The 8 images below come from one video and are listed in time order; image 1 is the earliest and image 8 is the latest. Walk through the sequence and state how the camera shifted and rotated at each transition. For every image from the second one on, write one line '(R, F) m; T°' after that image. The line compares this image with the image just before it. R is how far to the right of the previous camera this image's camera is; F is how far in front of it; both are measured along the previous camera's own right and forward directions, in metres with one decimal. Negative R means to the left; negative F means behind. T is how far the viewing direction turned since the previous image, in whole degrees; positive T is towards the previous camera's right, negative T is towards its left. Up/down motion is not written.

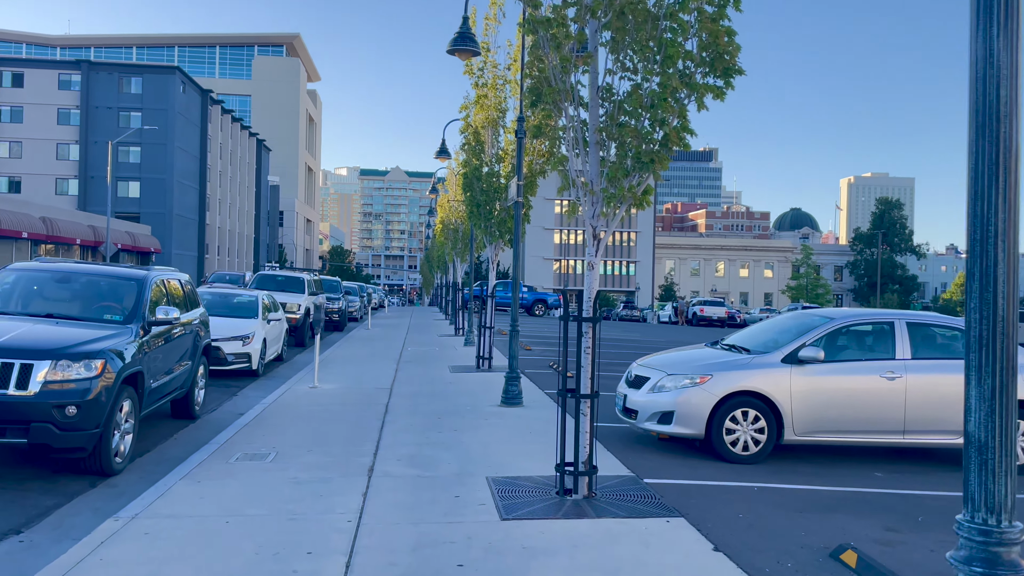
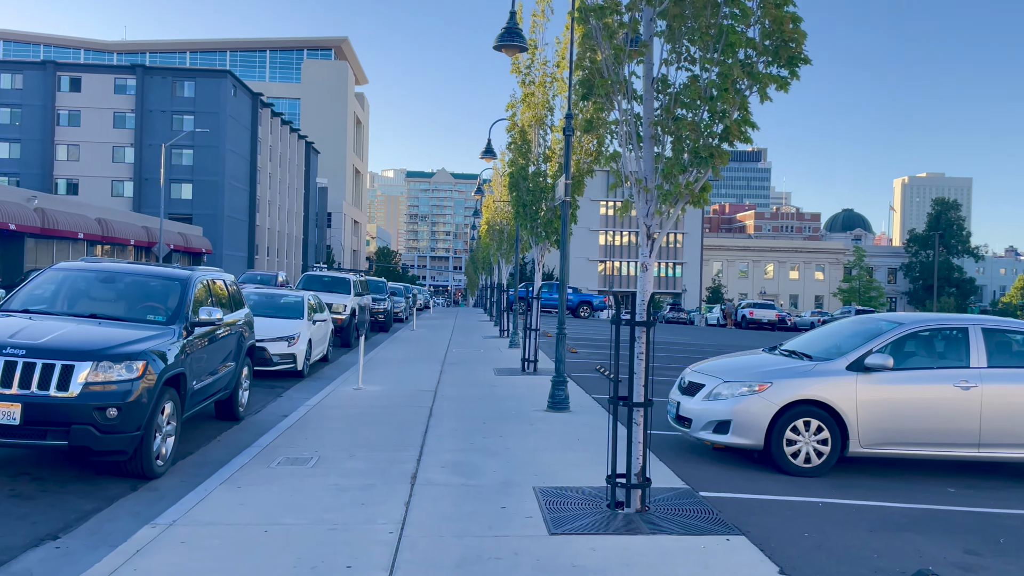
(0.0, +0.3) m; -3°
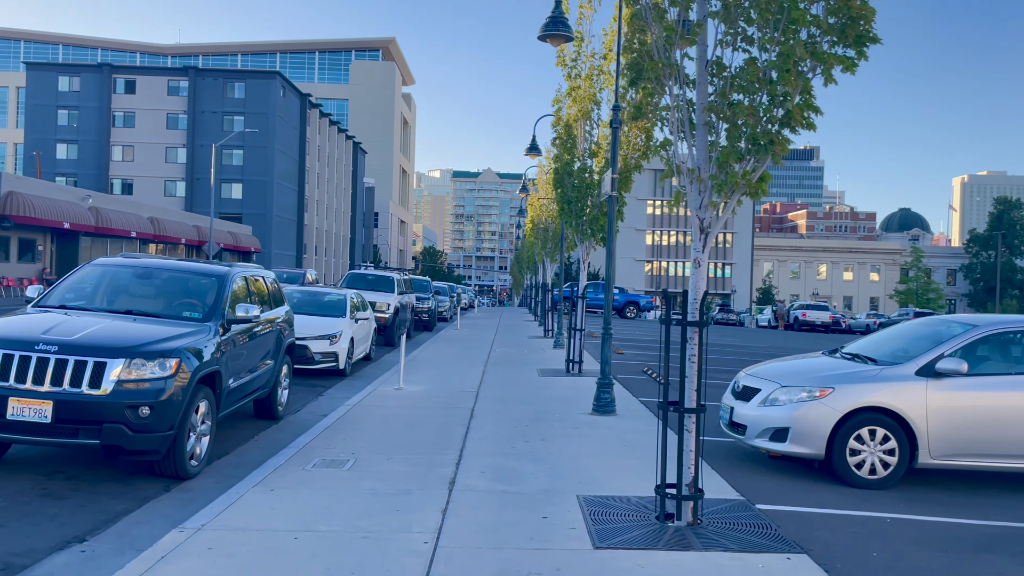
(0.0, +0.4) m; -3°
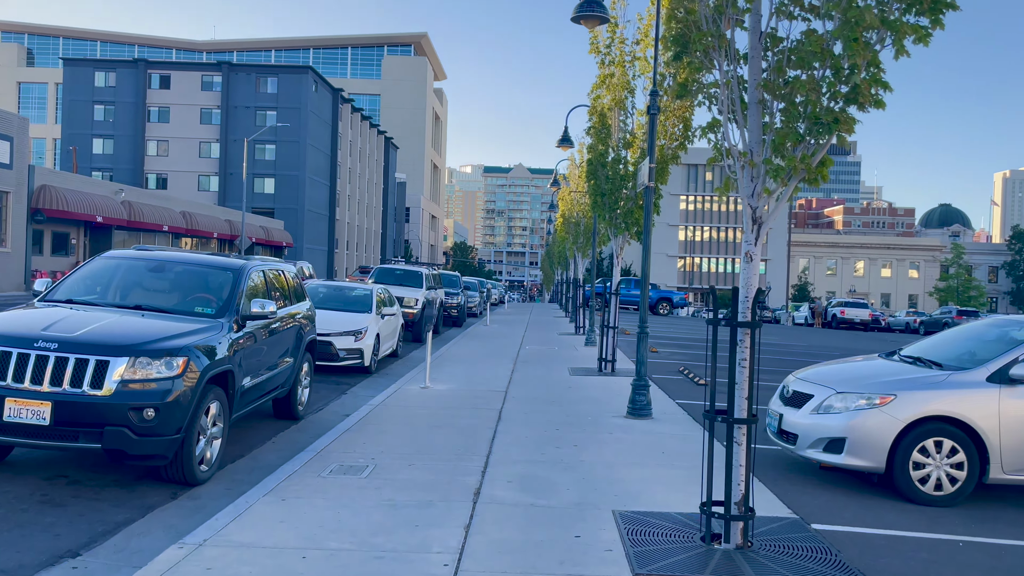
(0.0, +0.5) m; -2°
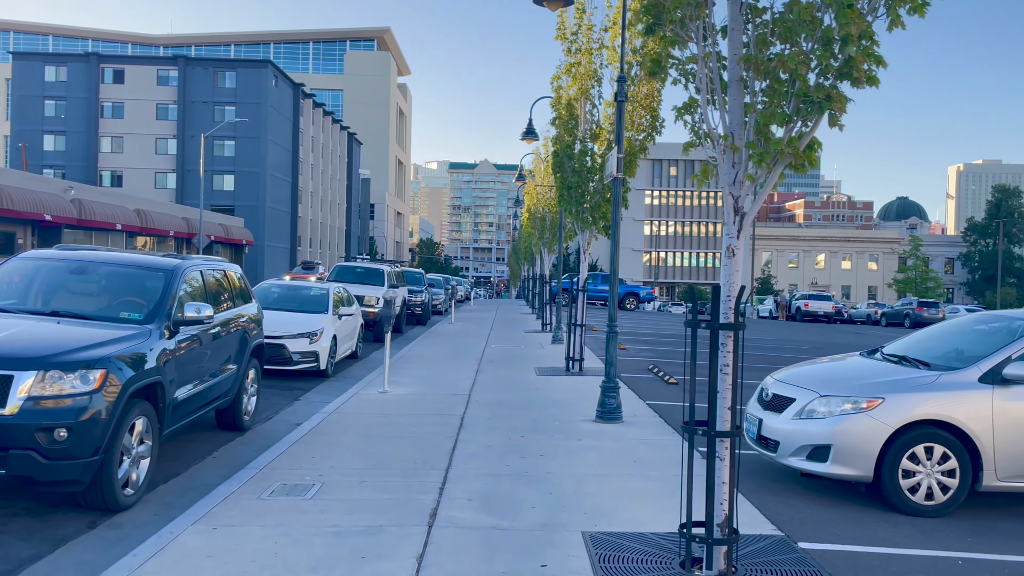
(+0.1, +0.6) m; +2°
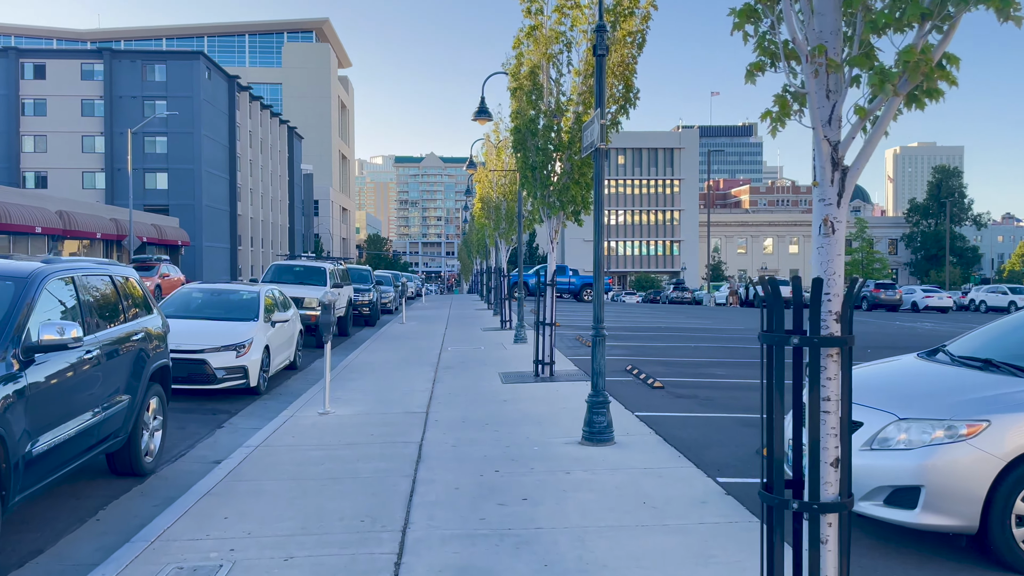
(-0.1, +1.7) m; +3°
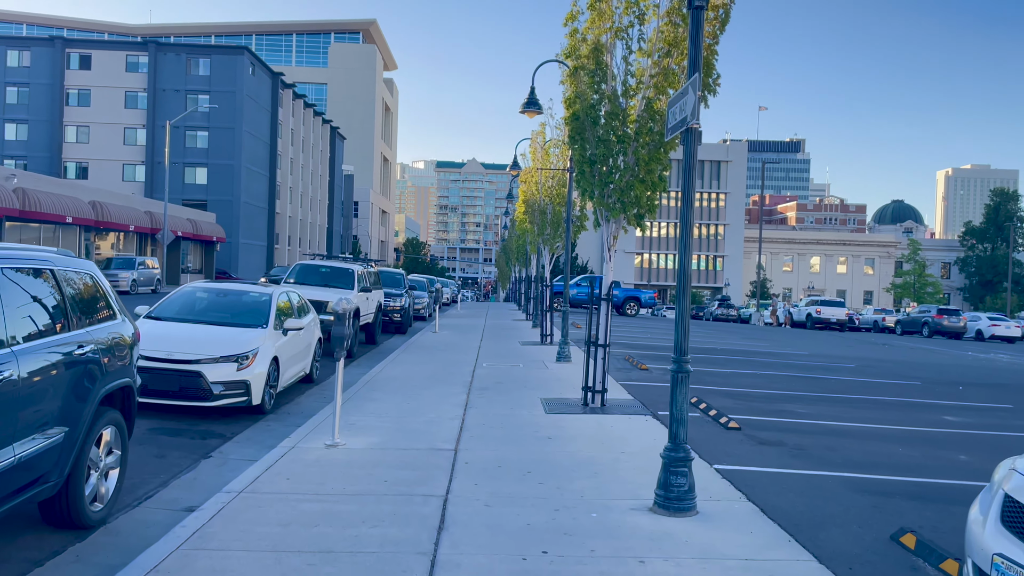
(-0.2, +1.8) m; -3°
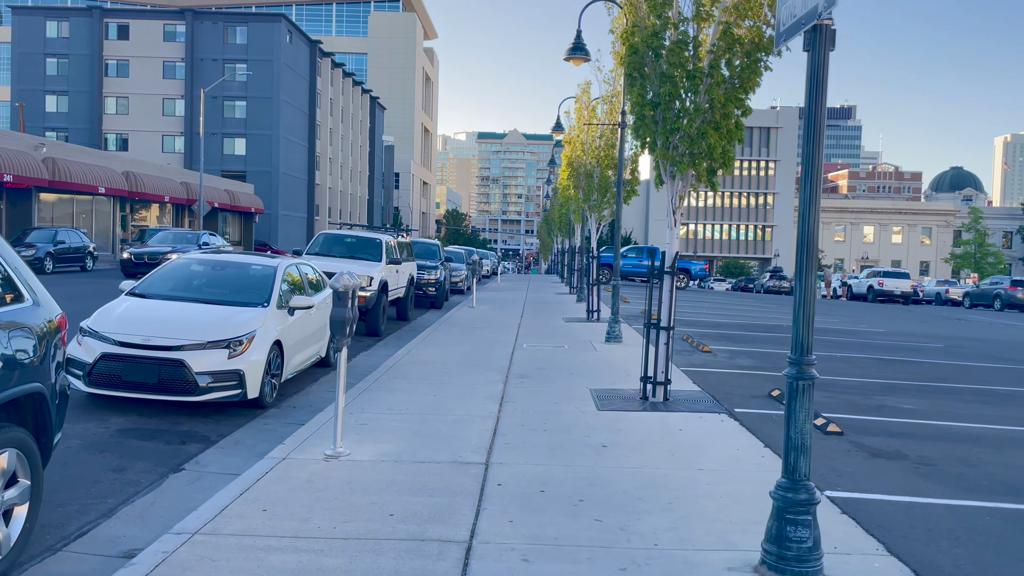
(0.0, +1.8) m; -3°
